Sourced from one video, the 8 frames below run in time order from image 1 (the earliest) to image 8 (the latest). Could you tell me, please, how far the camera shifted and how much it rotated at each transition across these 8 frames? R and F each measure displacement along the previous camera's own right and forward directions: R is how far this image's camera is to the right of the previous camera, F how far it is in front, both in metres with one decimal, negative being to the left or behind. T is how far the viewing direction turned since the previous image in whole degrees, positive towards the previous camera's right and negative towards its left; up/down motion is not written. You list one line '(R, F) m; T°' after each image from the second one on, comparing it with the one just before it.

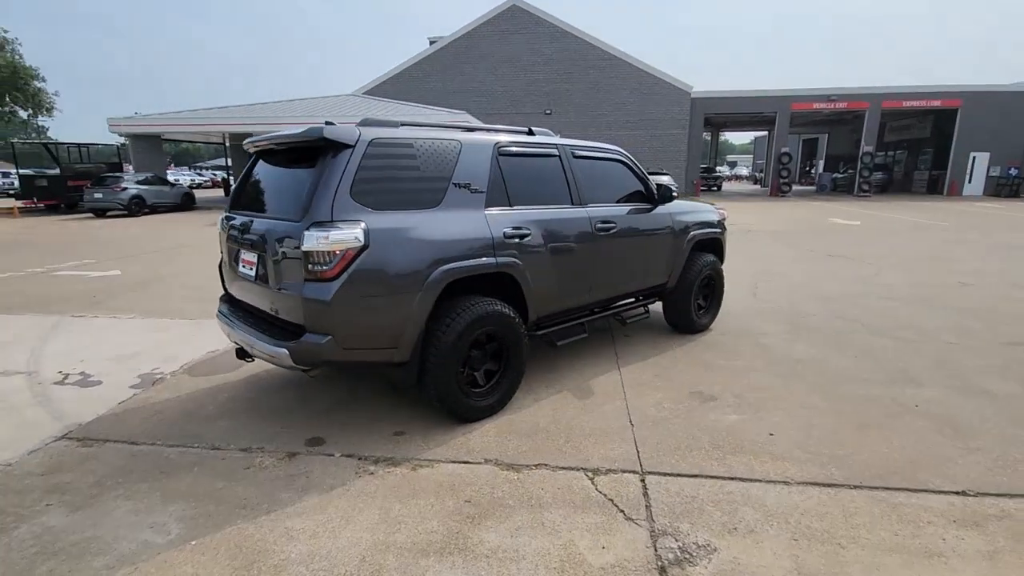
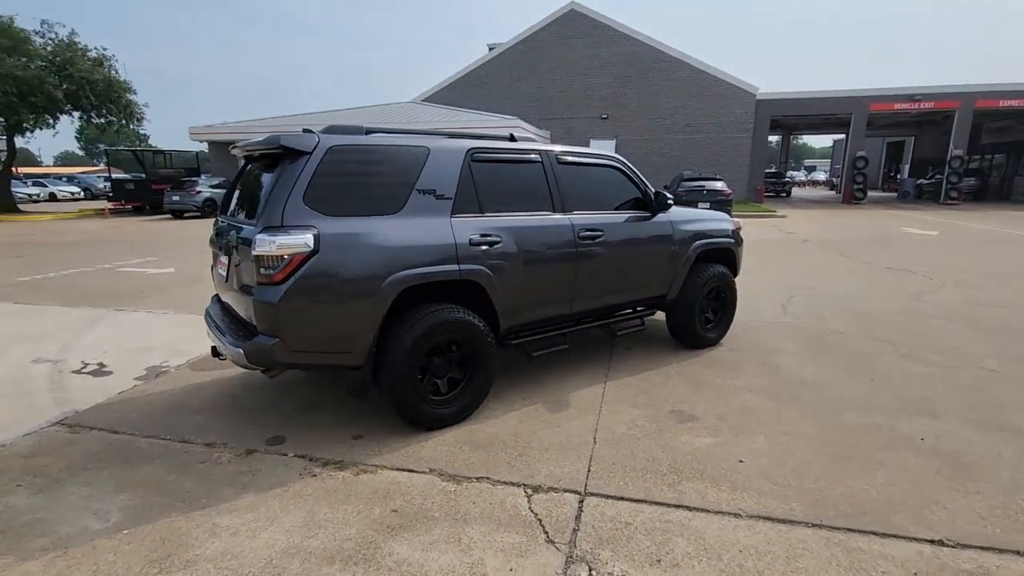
(+0.6, +0.1) m; -7°
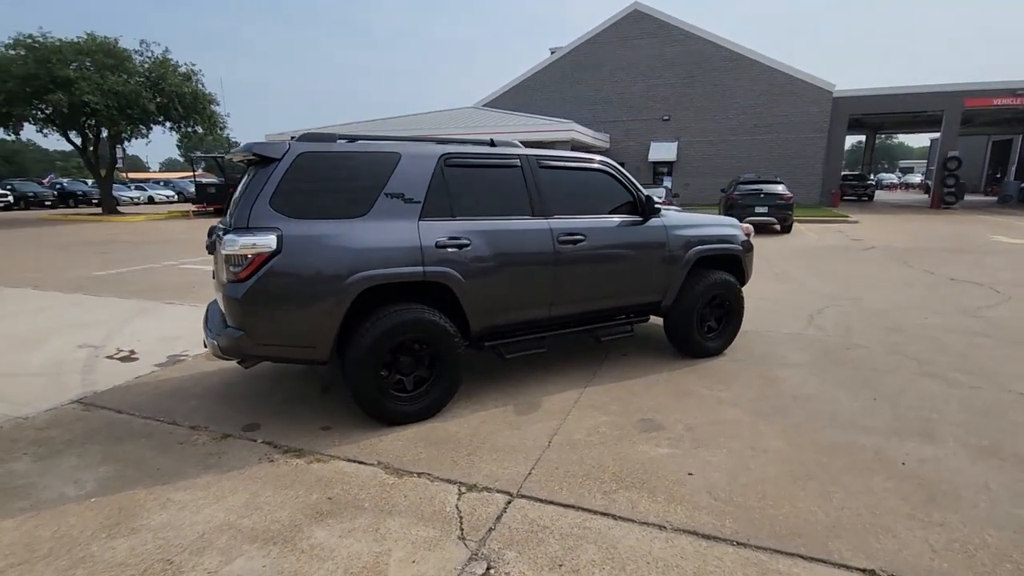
(+0.7, 0.0) m; -7°
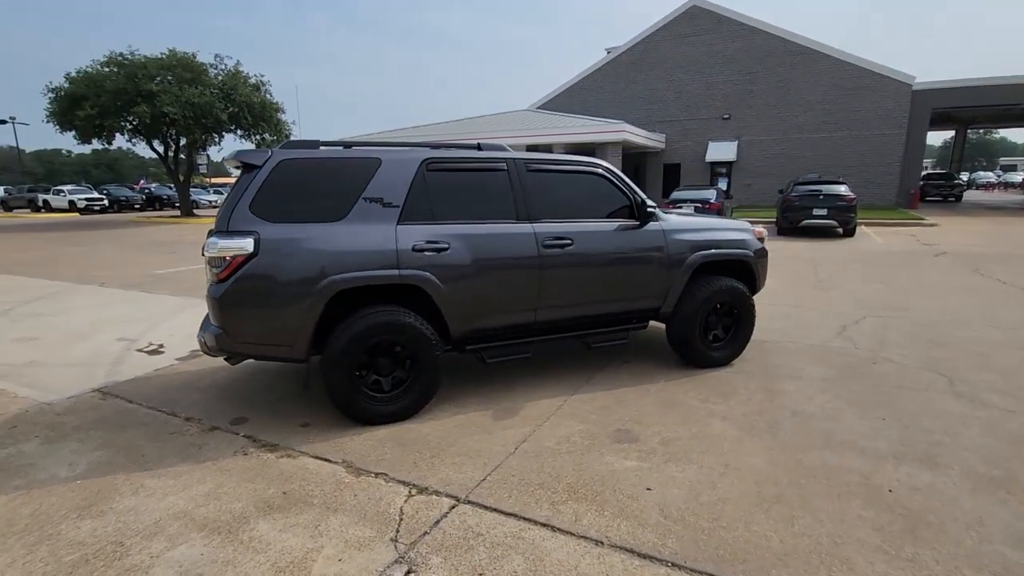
(+0.6, 0.0) m; -6°
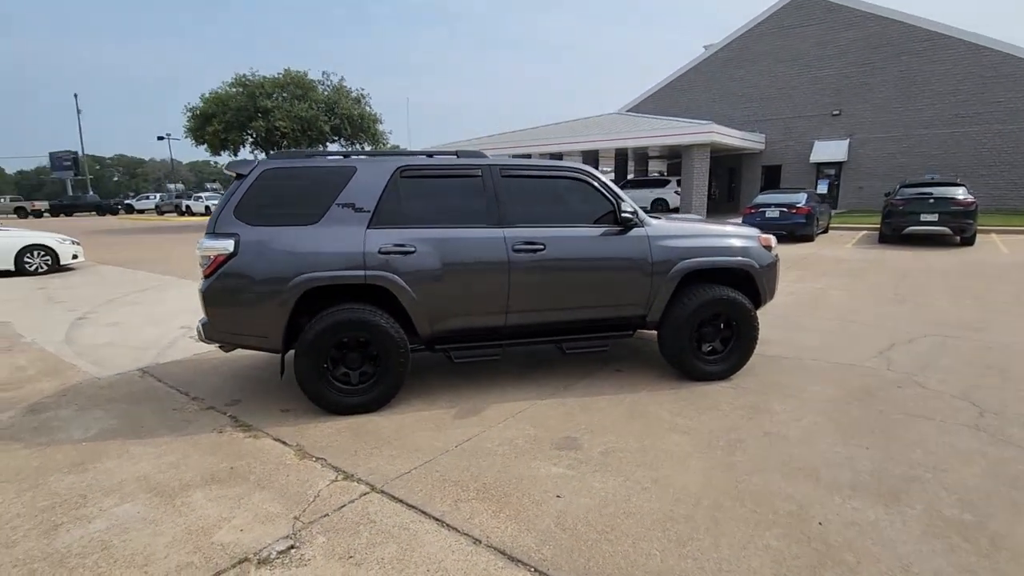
(+1.0, 0.0) m; -10°
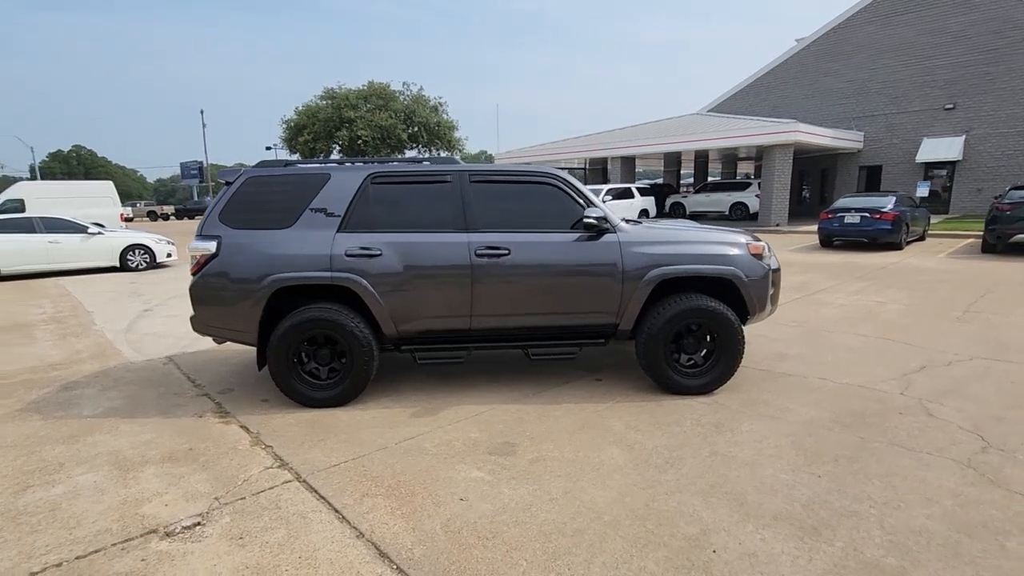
(+0.9, 0.0) m; -9°
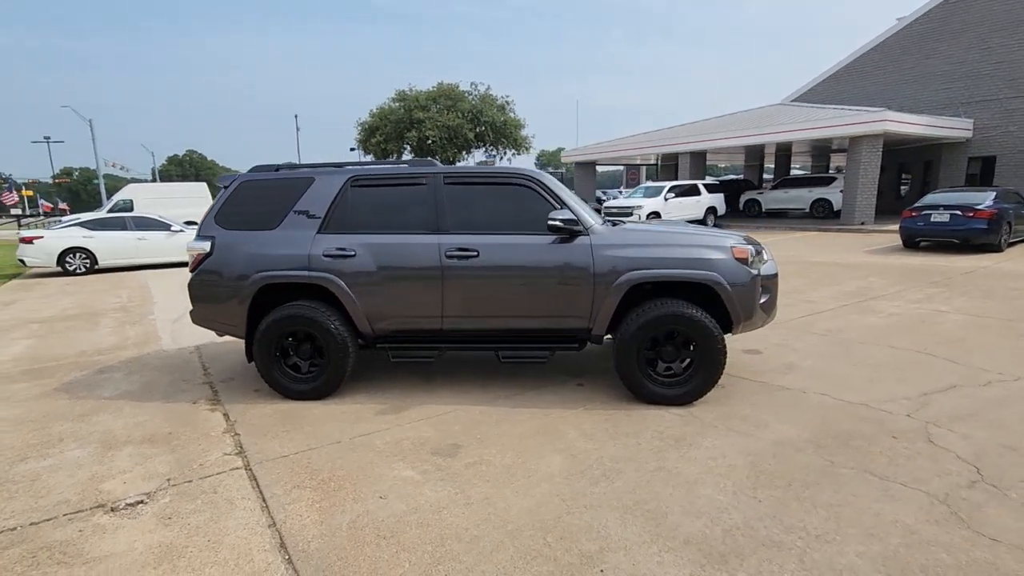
(+0.8, +0.1) m; -8°
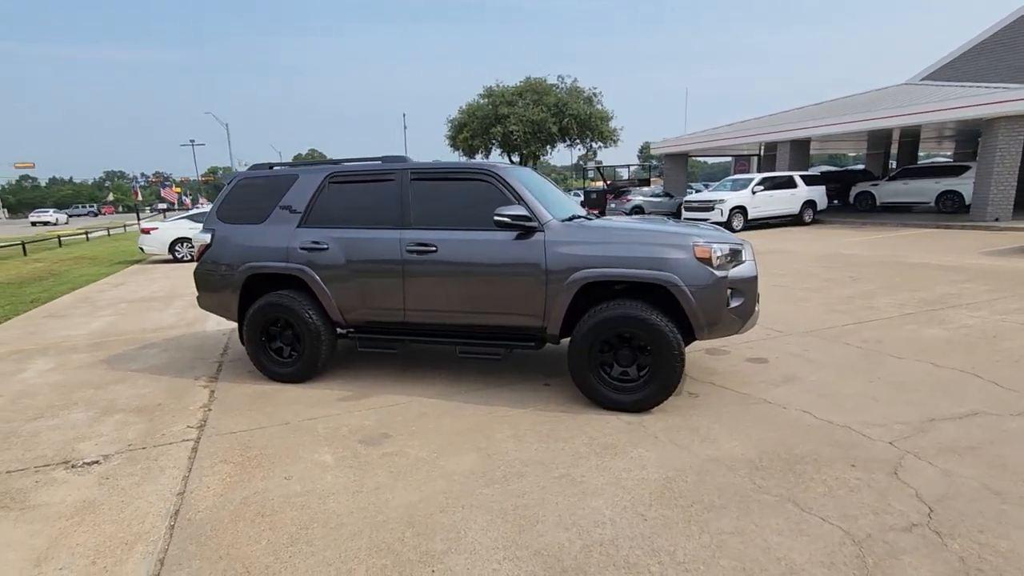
(+1.1, +0.1) m; -11°
